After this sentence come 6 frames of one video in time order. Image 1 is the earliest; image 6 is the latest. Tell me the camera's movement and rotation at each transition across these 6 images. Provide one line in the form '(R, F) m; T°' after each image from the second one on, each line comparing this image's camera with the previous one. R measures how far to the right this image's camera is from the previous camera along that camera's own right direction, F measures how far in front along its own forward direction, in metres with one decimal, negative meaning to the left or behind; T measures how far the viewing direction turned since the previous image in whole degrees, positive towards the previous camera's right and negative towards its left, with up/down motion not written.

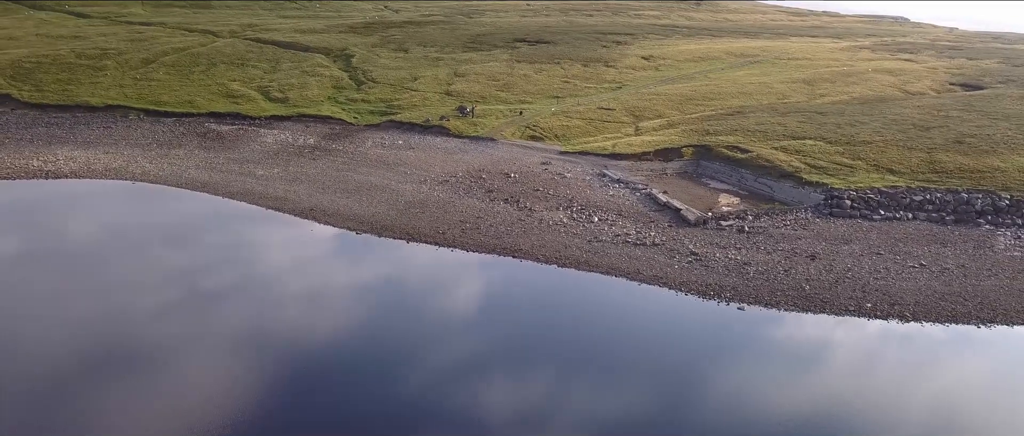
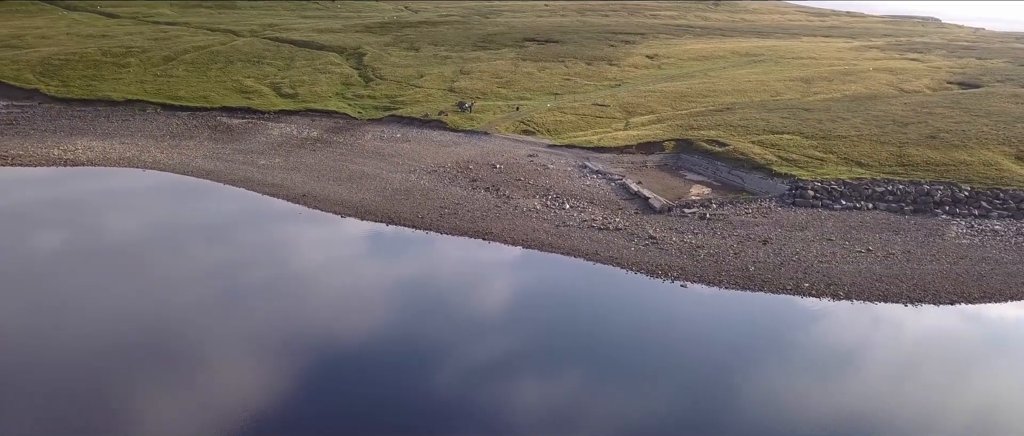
(+2.7, -2.0) m; -2°
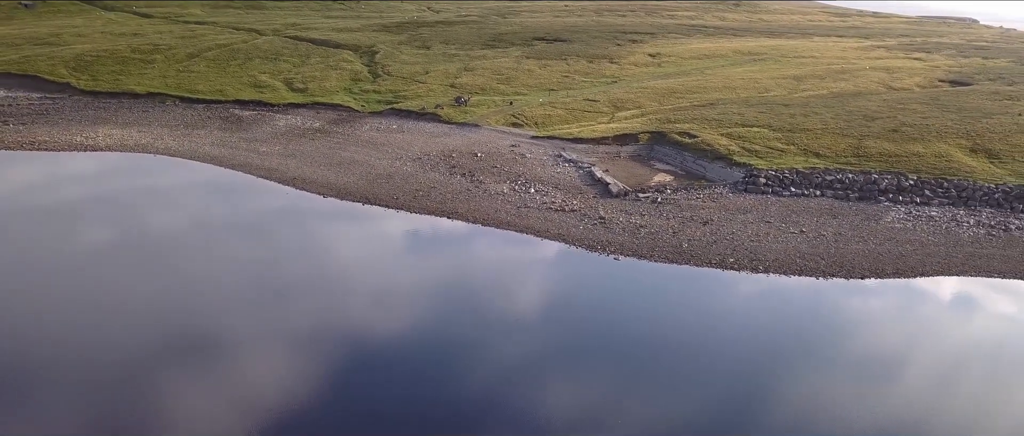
(+3.6, -2.7) m; -3°
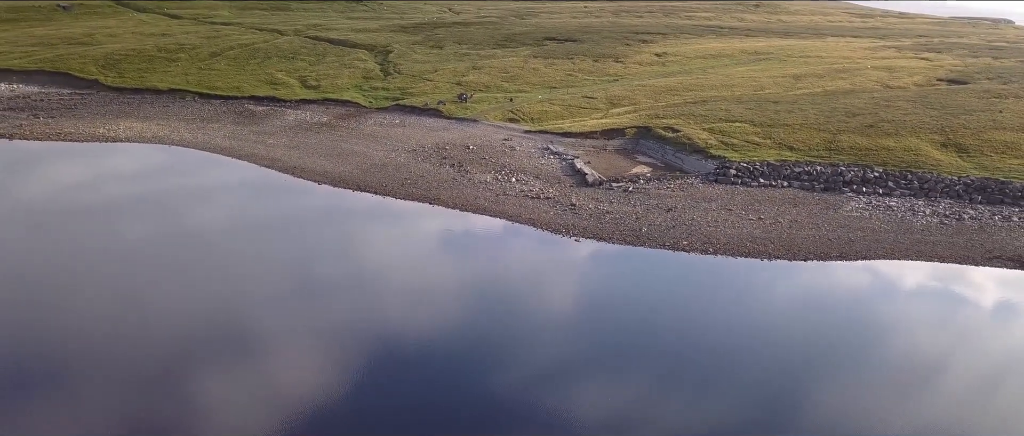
(+2.8, -2.2) m; -2°
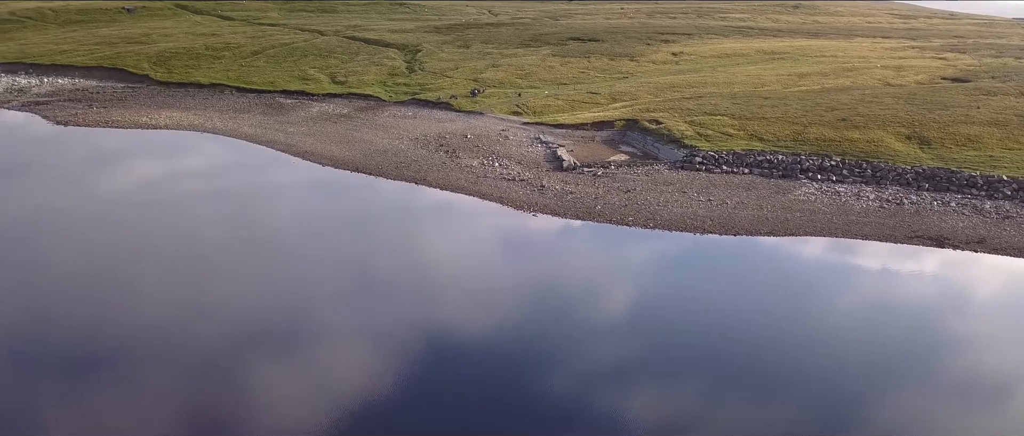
(+4.4, -3.6) m; -4°
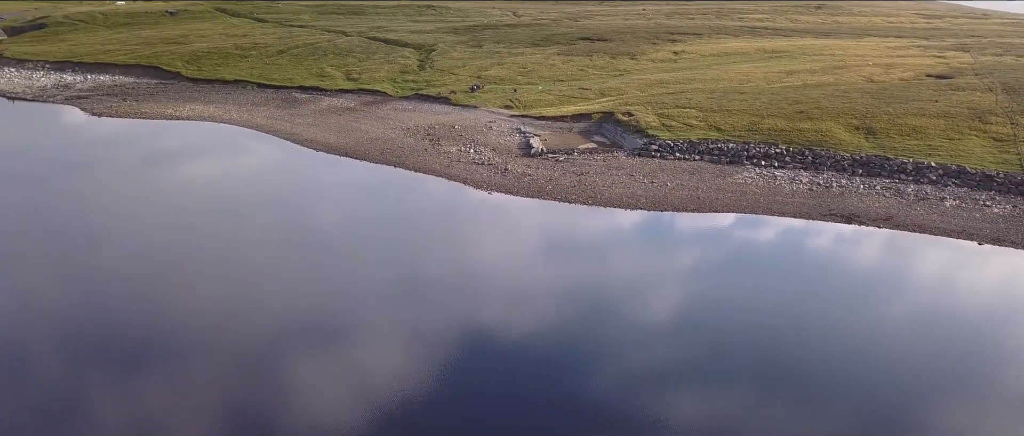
(+4.7, -3.9) m; -3°
